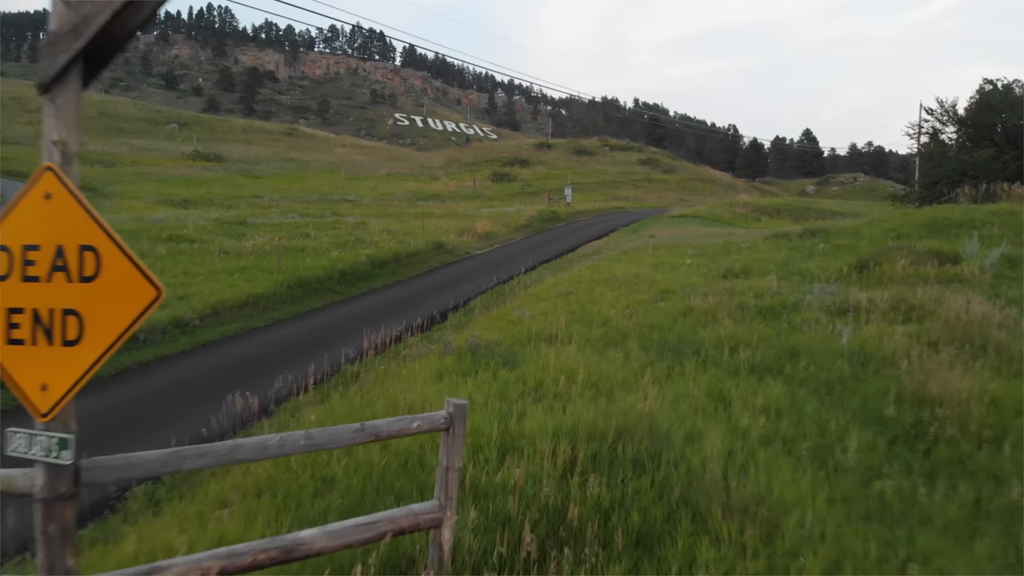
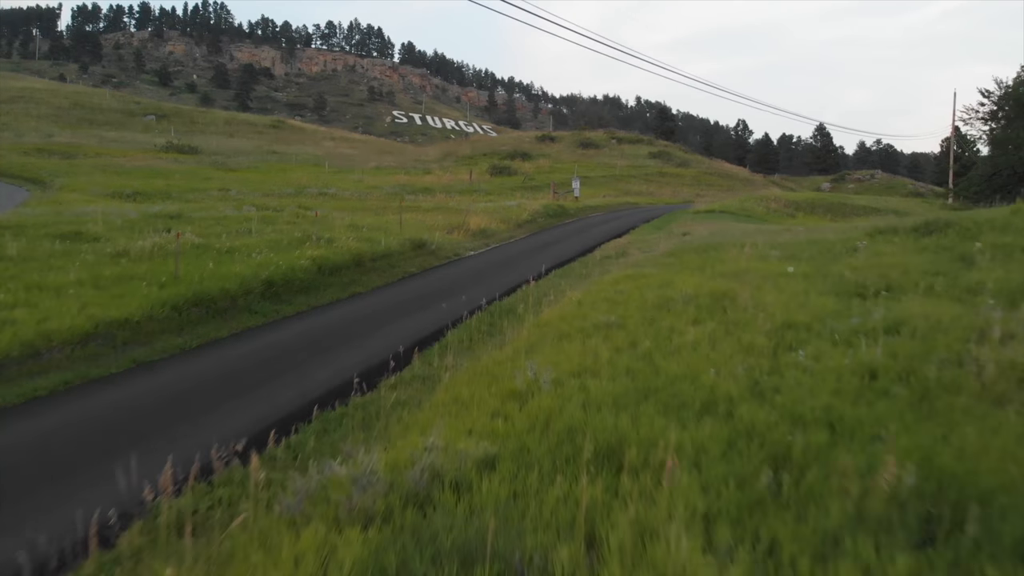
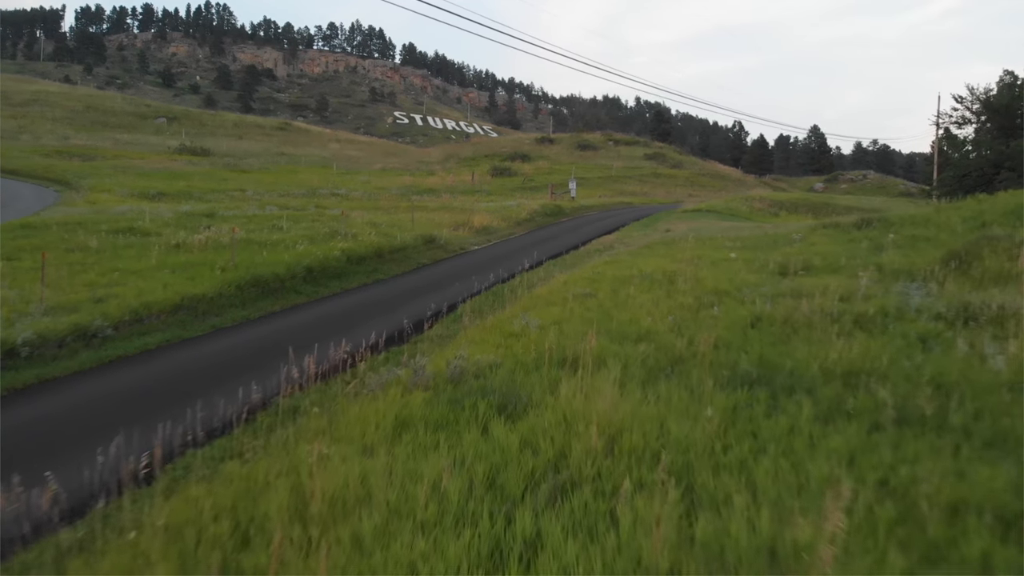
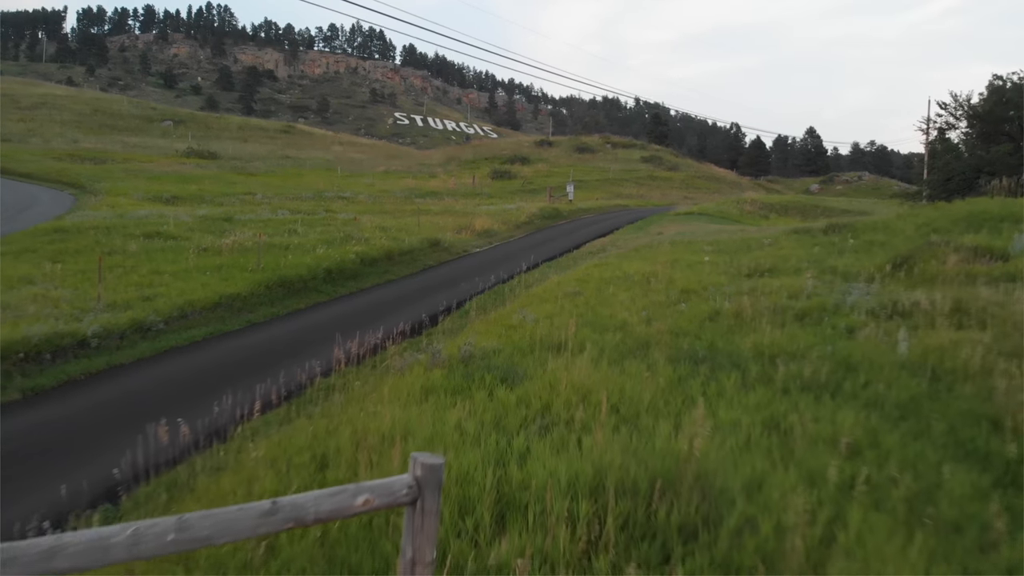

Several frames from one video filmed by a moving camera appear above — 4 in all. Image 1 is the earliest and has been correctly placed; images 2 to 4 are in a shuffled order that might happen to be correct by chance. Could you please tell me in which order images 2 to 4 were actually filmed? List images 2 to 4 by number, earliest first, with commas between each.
4, 3, 2
